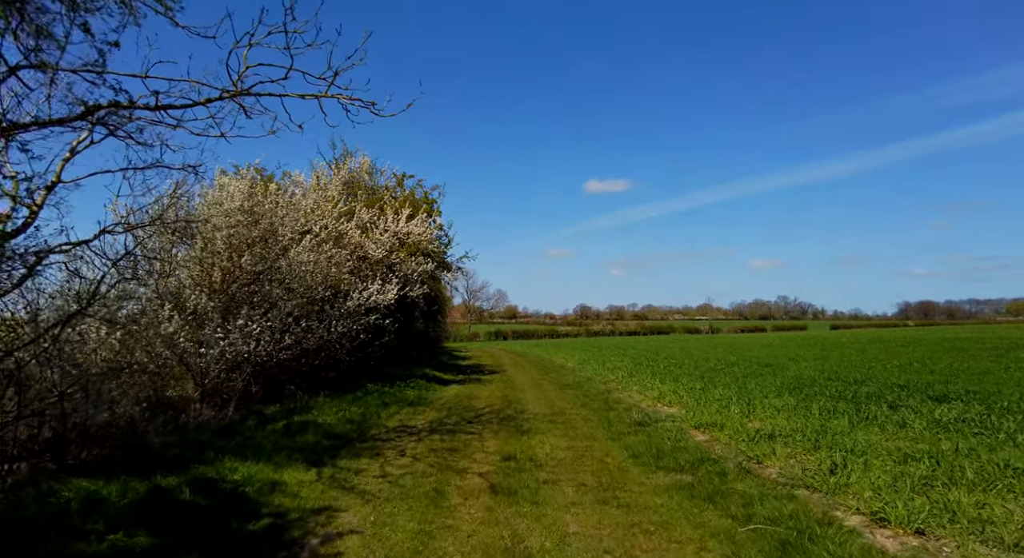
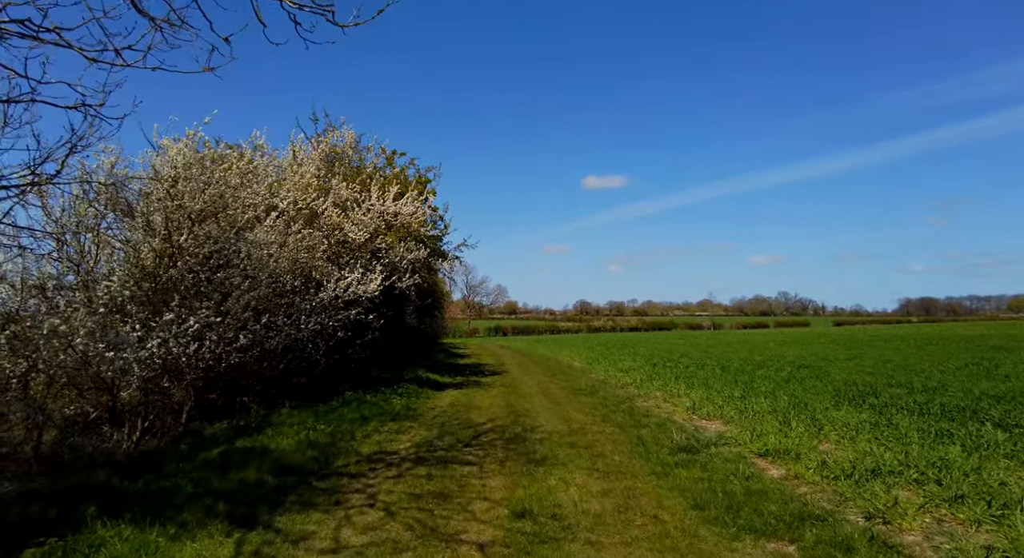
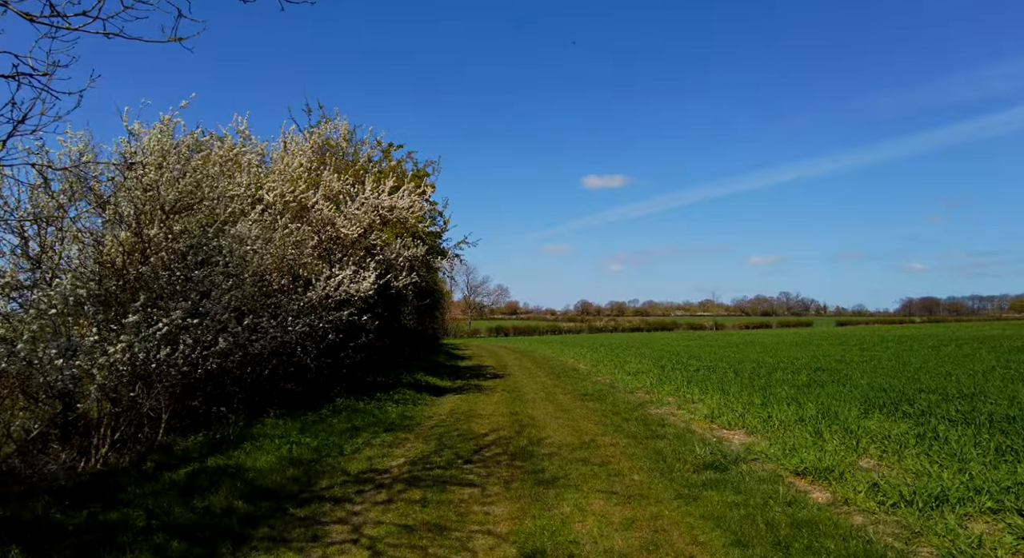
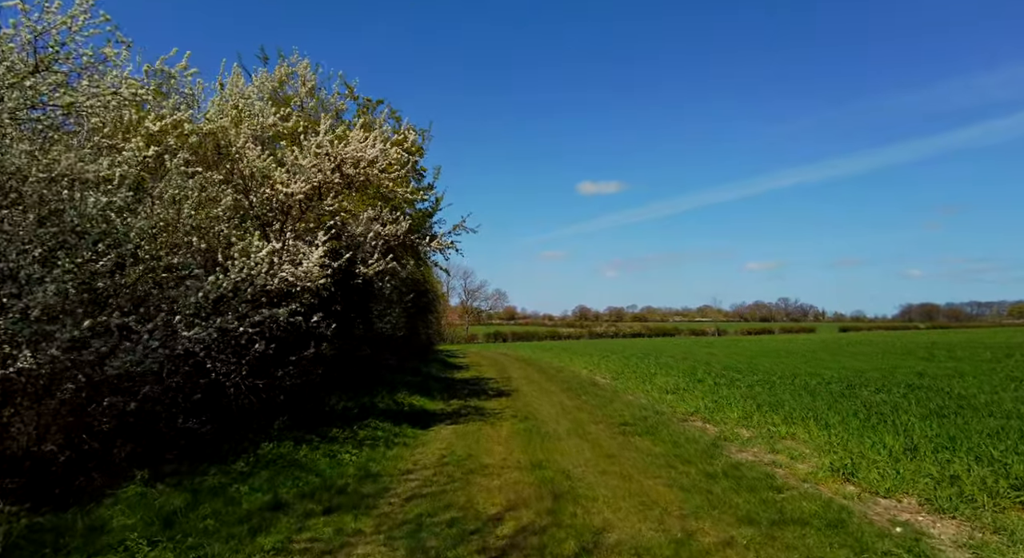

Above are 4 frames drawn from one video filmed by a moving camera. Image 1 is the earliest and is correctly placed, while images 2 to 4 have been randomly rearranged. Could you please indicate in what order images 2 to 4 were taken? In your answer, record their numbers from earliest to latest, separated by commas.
2, 3, 4
